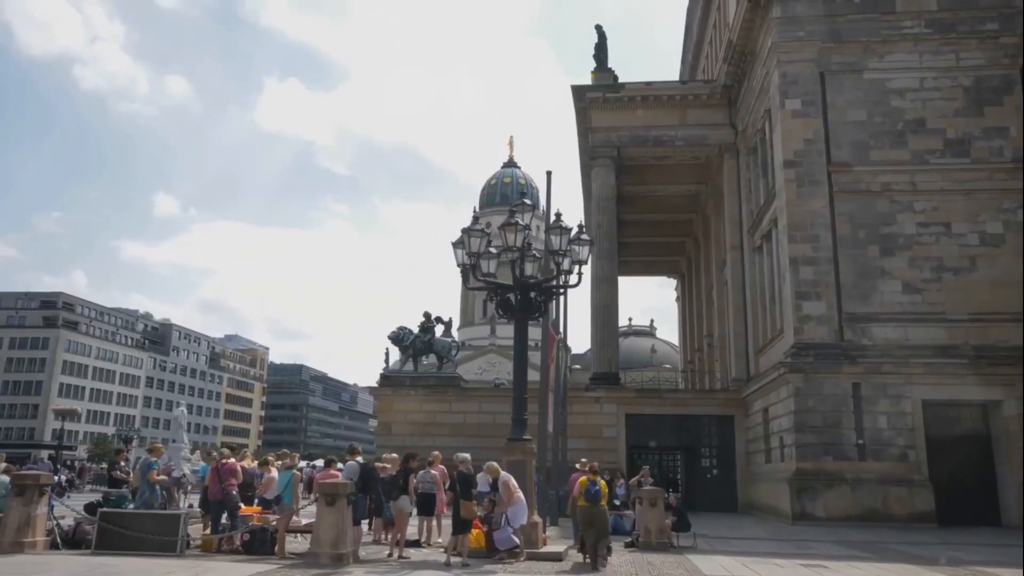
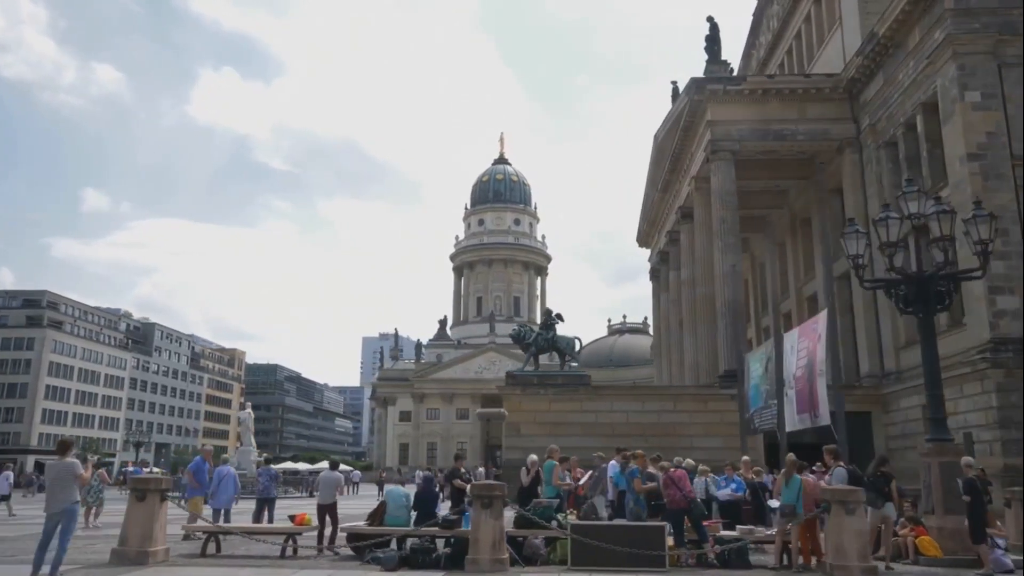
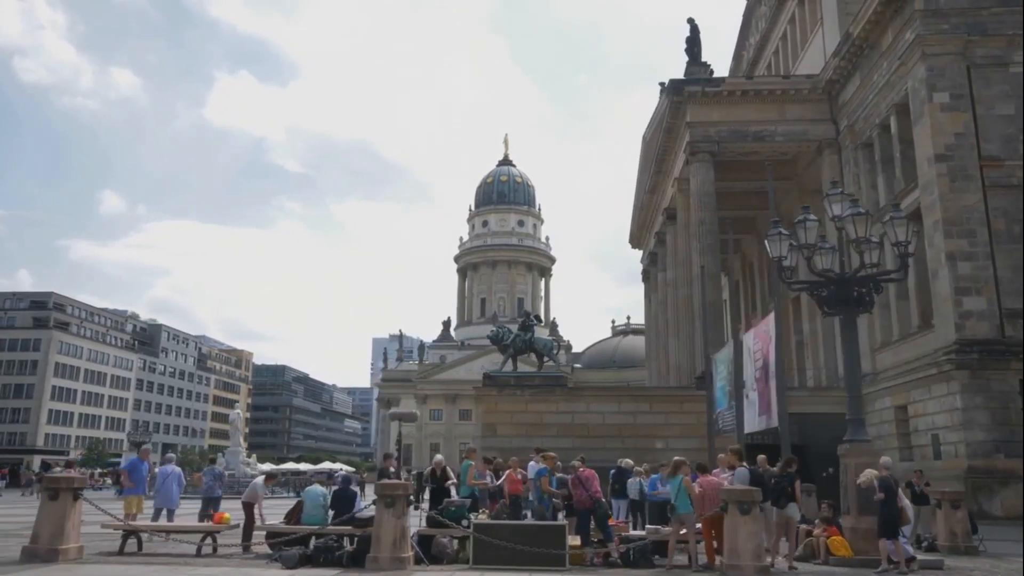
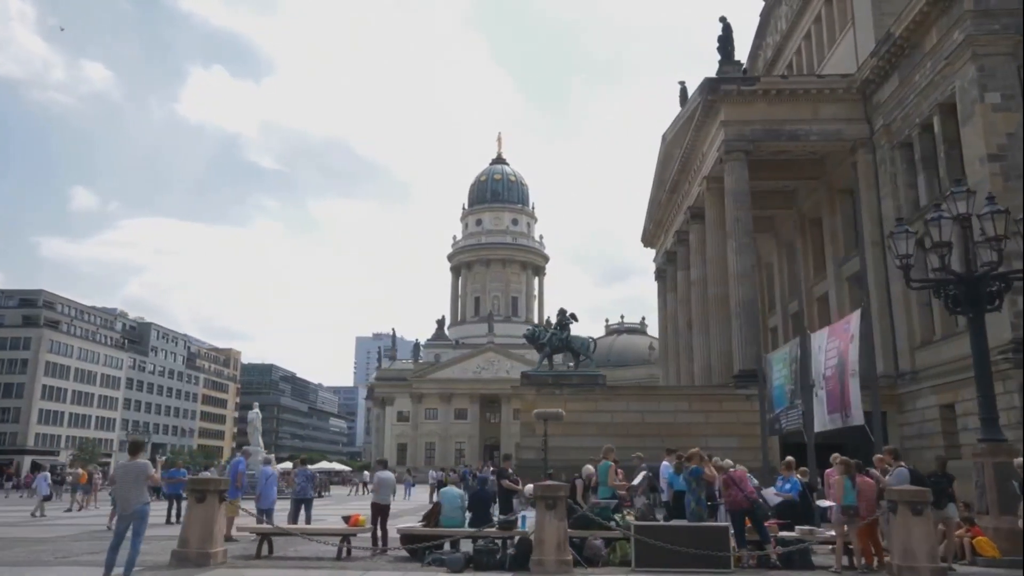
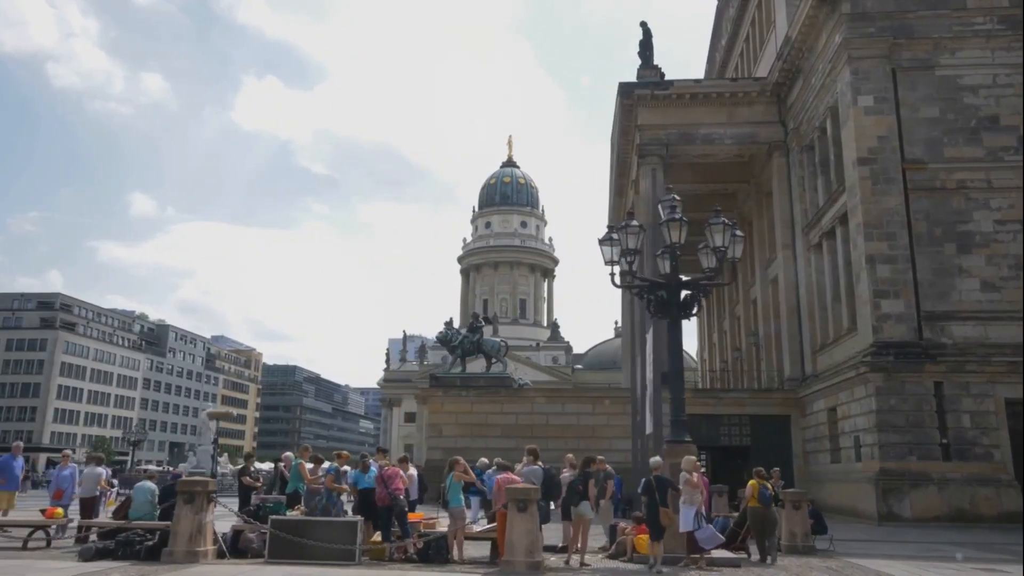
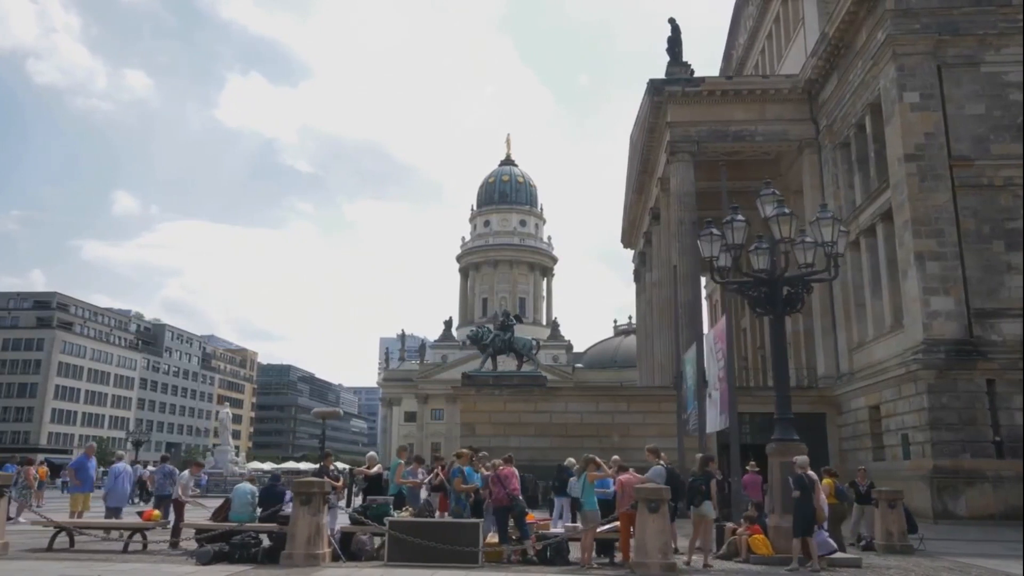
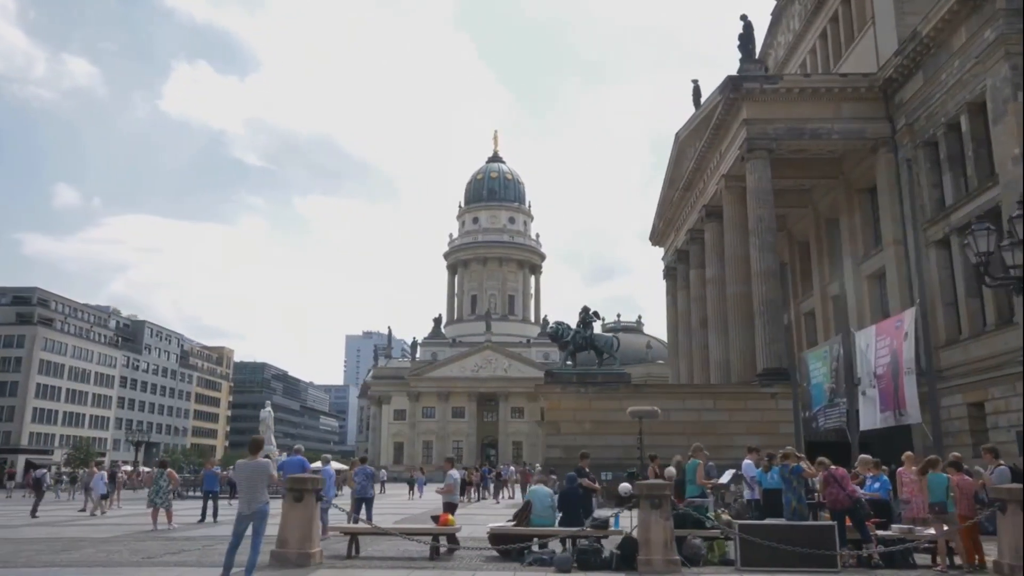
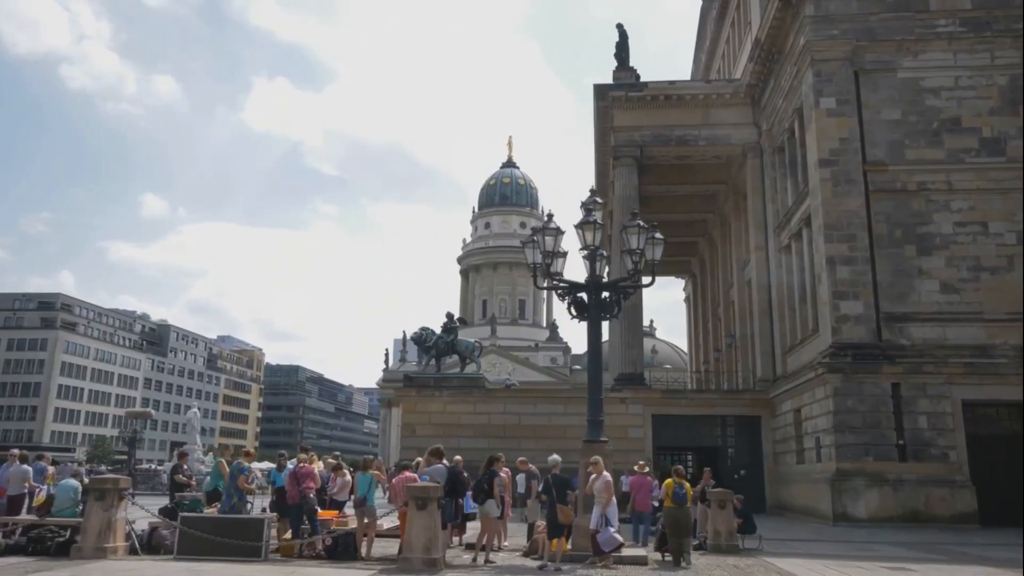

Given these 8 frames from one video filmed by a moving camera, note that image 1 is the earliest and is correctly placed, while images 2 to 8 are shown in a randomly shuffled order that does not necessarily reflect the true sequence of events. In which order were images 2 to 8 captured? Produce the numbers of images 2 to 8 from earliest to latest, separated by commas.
8, 5, 6, 3, 2, 4, 7
